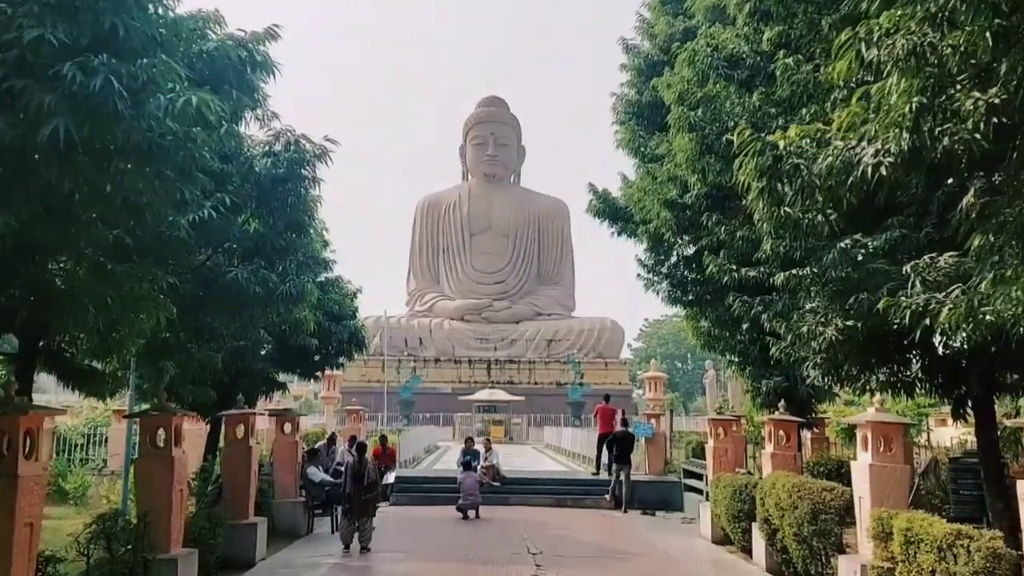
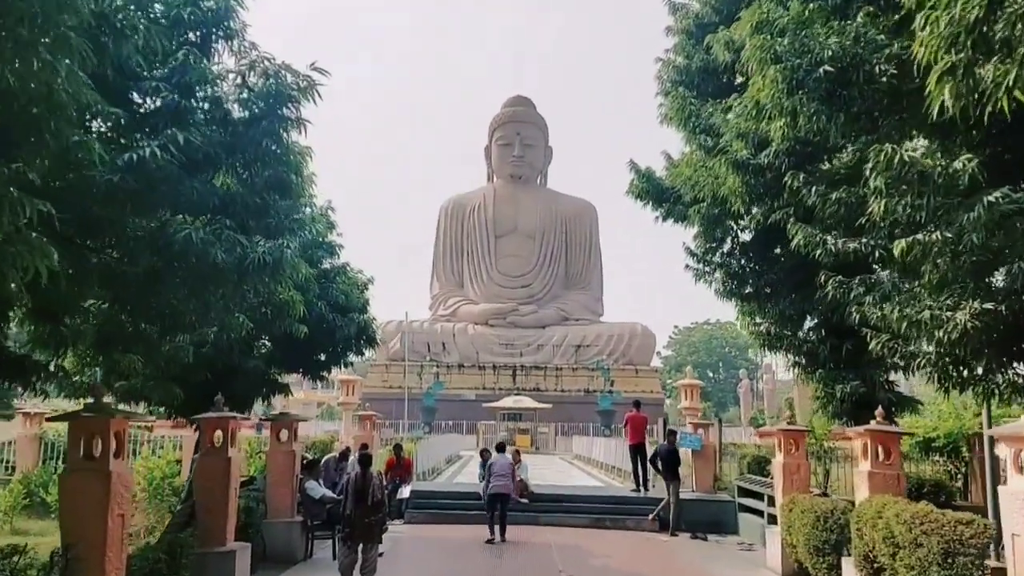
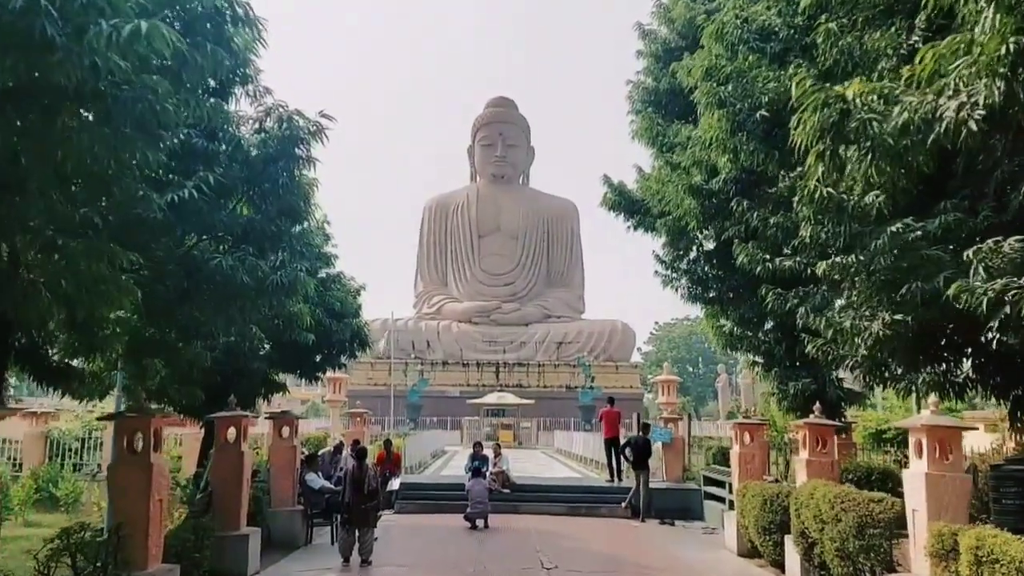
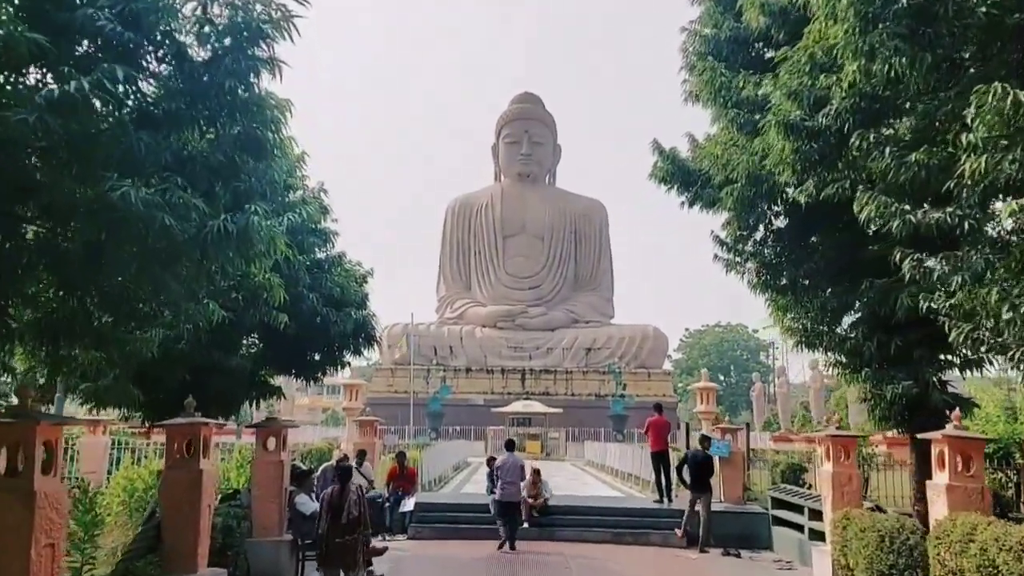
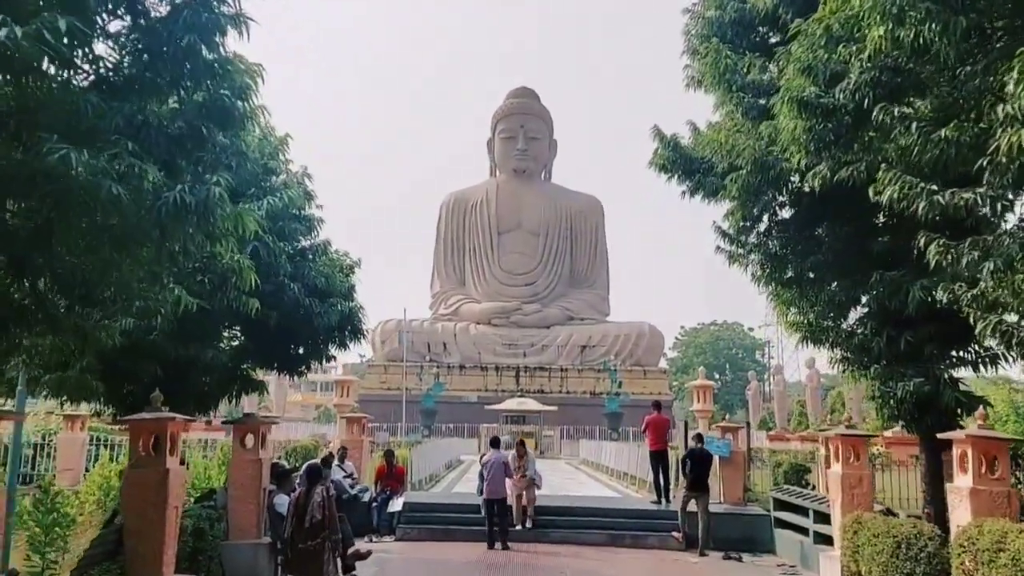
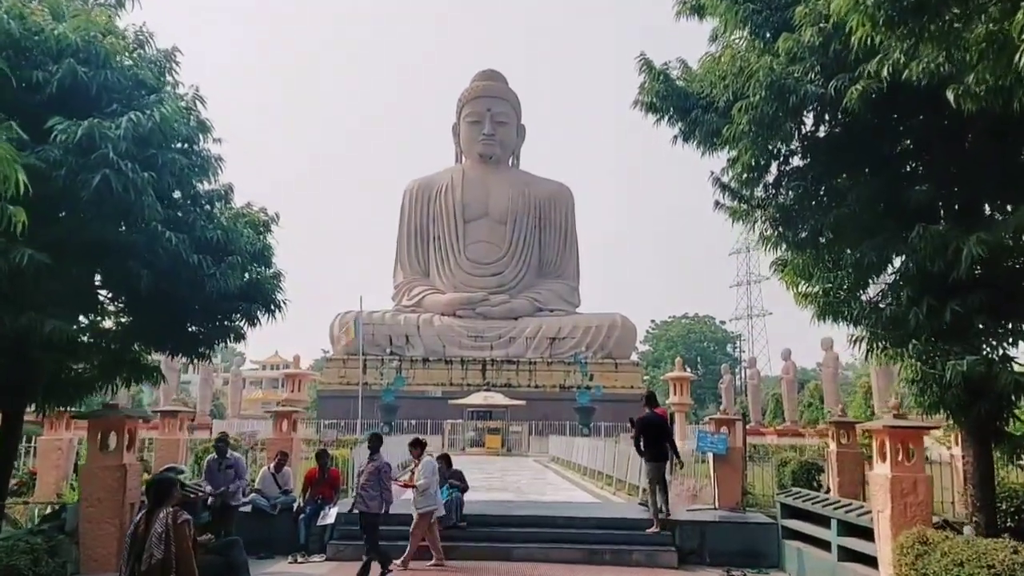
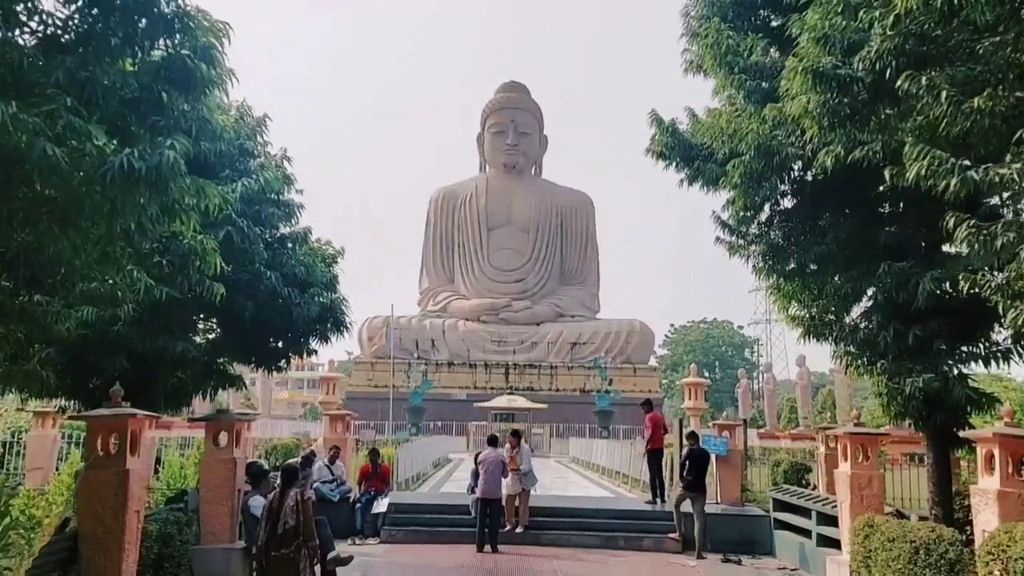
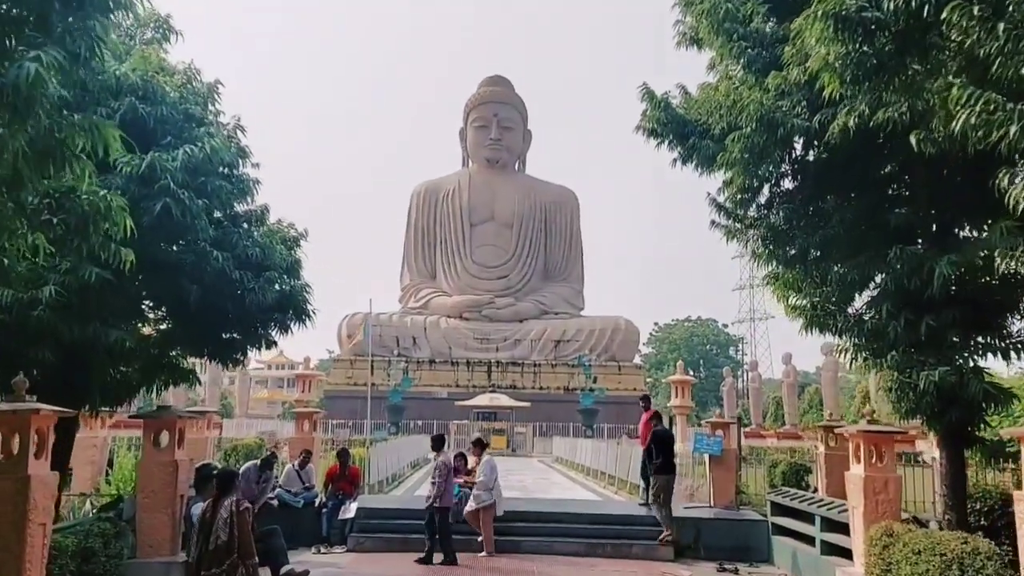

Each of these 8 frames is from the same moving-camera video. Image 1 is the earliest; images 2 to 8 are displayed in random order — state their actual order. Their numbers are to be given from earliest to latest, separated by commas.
3, 2, 4, 5, 7, 8, 6
